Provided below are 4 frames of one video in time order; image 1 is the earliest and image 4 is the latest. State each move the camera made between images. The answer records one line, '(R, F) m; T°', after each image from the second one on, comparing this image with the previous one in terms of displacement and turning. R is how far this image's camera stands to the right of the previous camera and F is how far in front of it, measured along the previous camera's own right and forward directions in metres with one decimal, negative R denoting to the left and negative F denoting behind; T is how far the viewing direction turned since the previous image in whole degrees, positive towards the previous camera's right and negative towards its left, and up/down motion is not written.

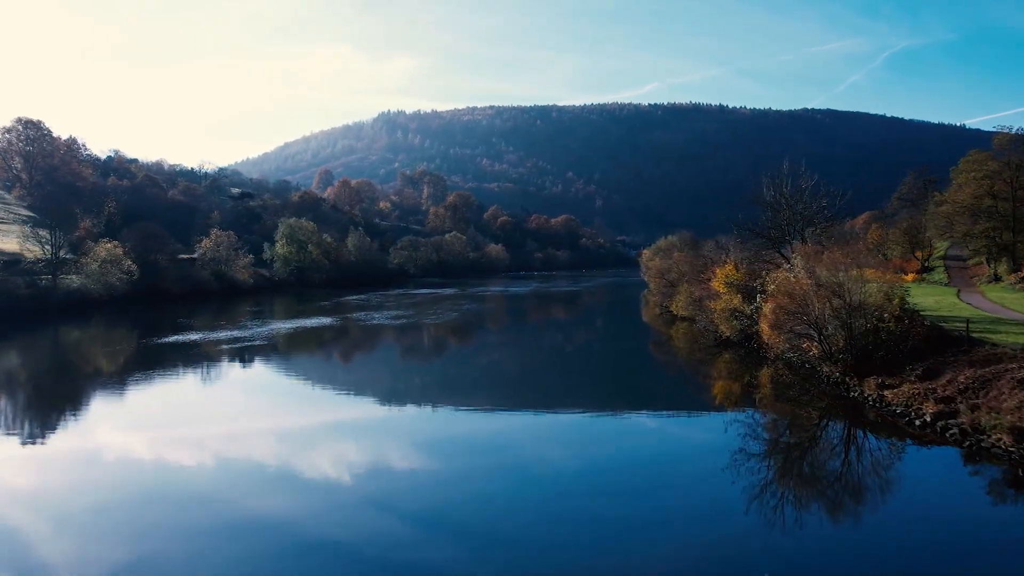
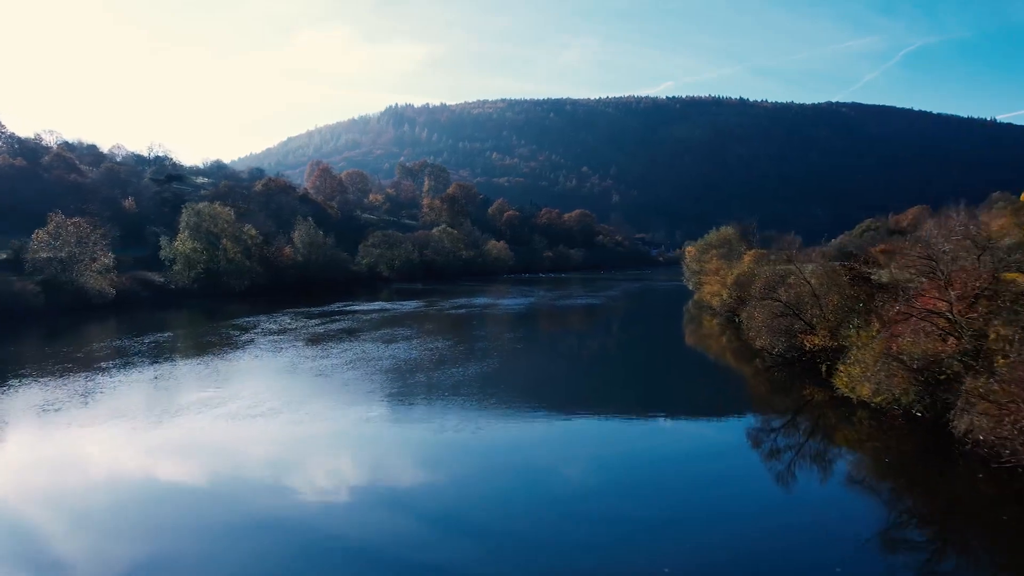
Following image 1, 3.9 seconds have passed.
(+0.7, +7.8) m; -1°
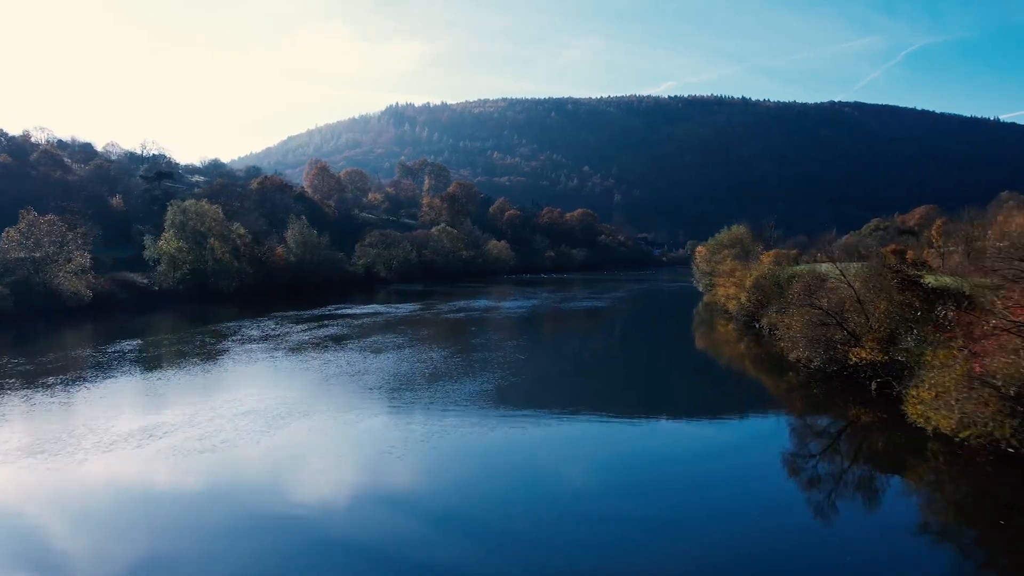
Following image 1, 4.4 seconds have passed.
(0.0, +0.9) m; 0°
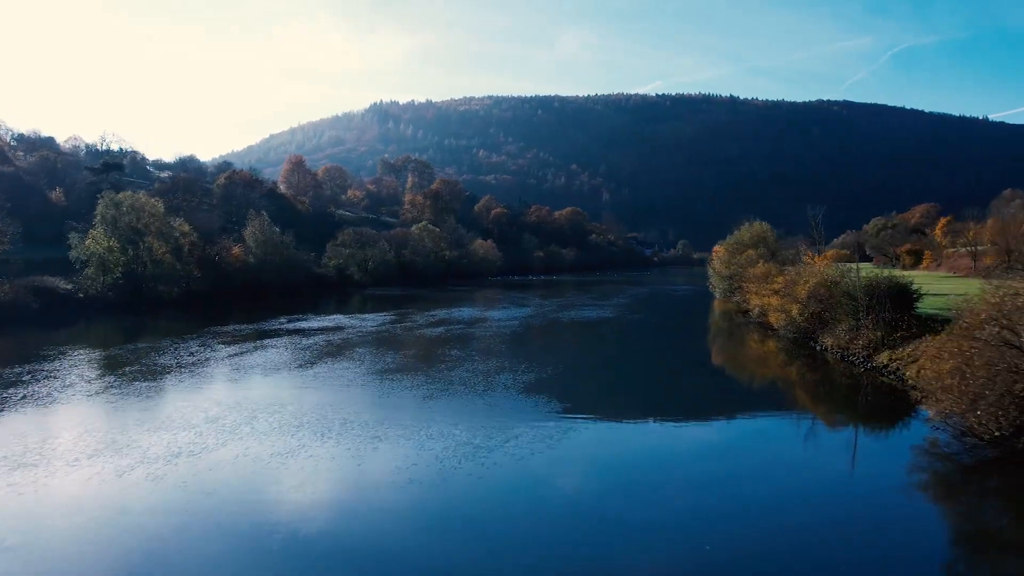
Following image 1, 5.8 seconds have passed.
(-0.1, +2.5) m; +1°
